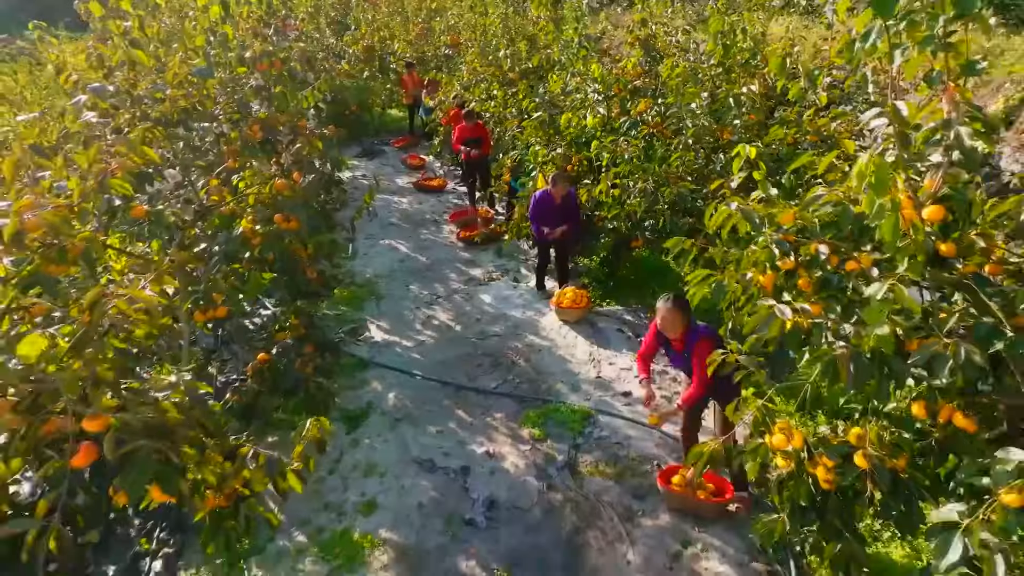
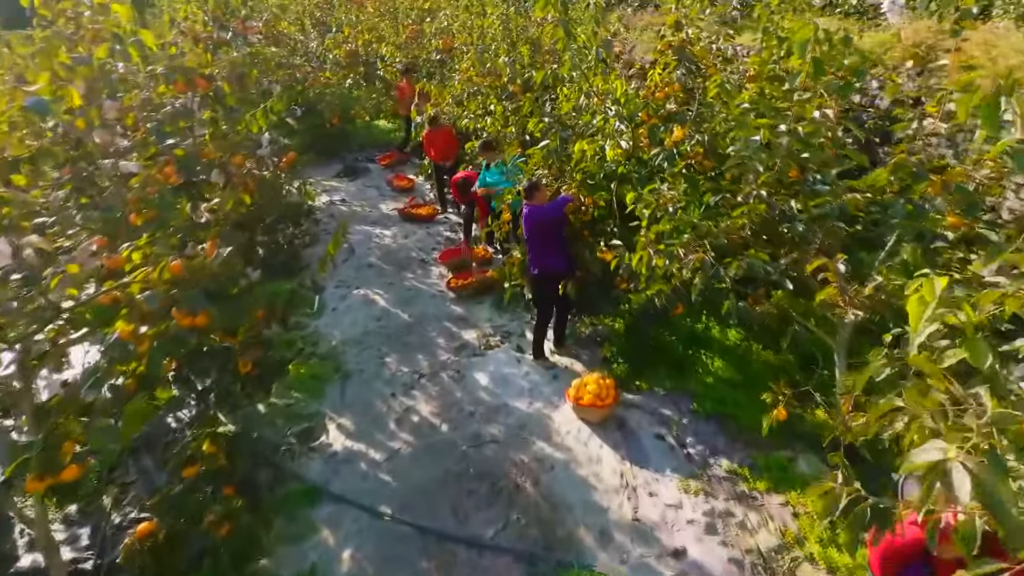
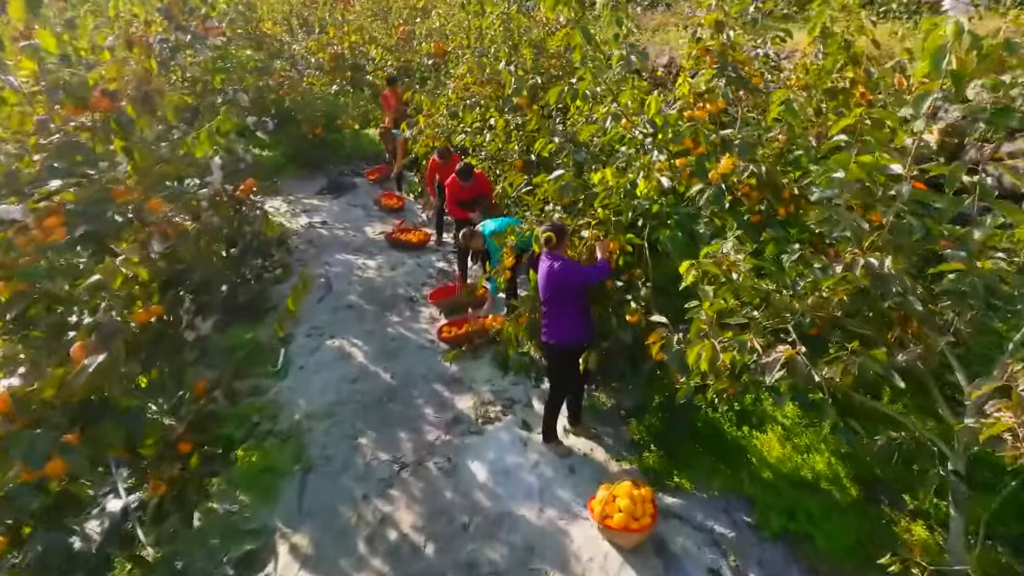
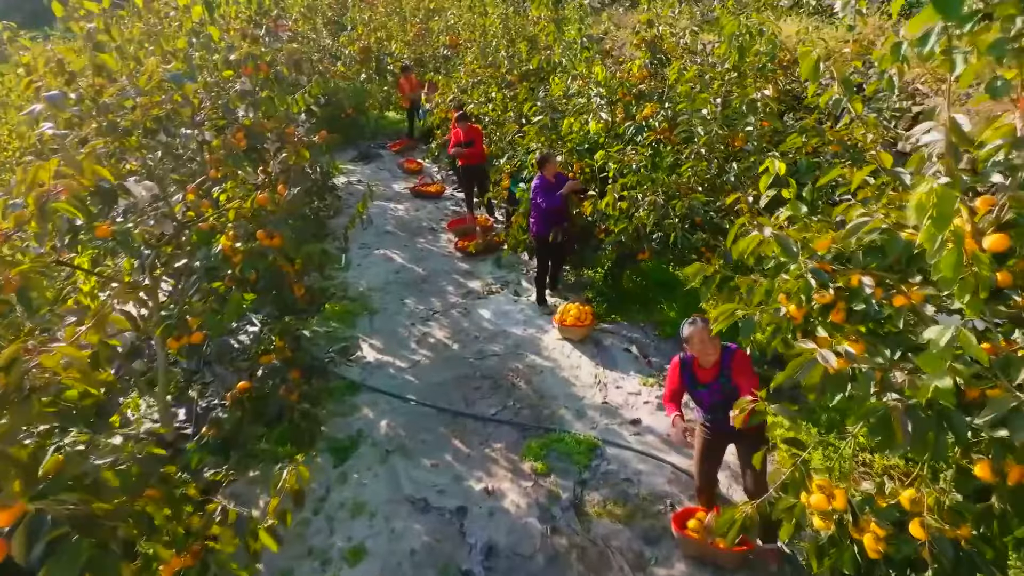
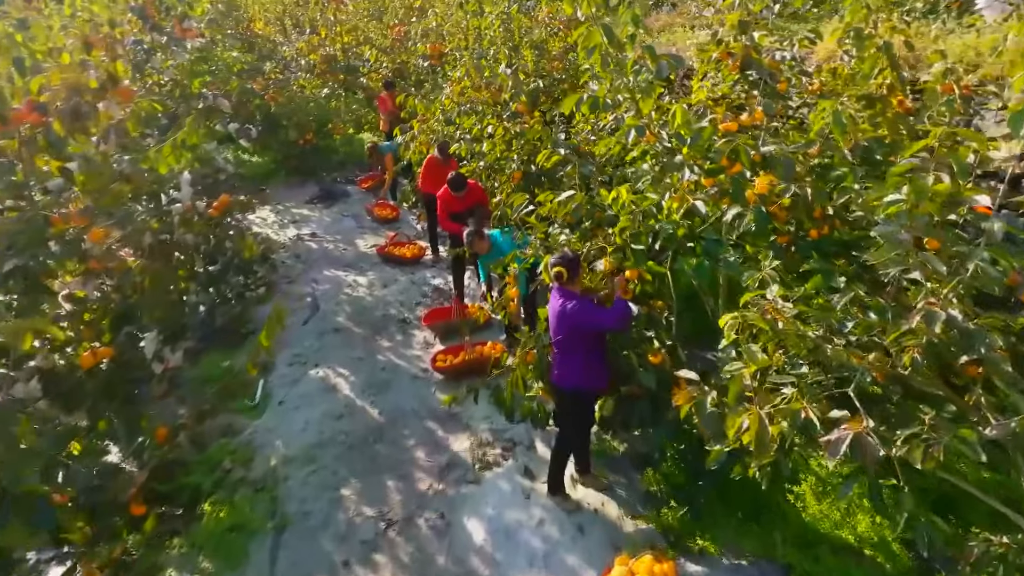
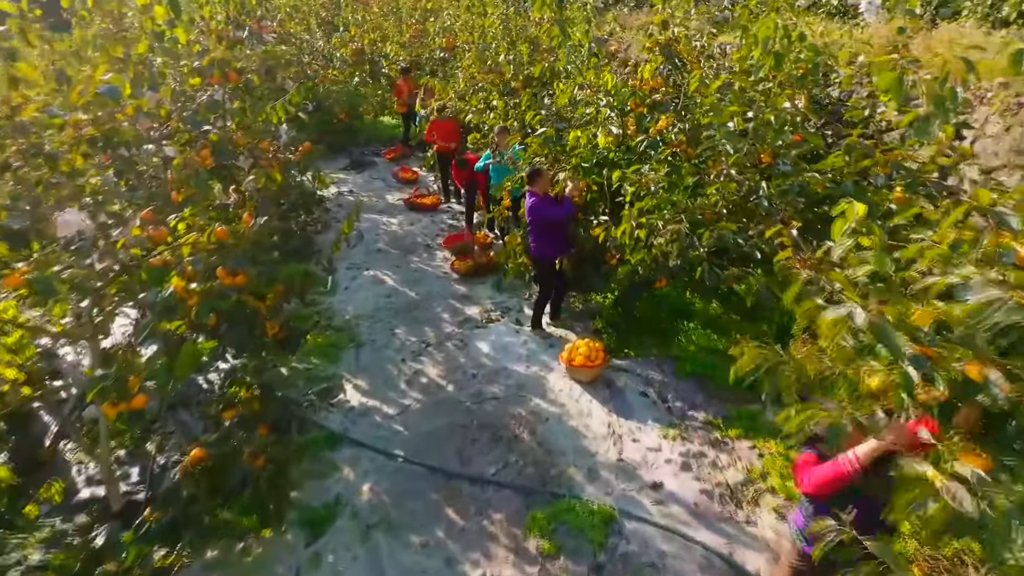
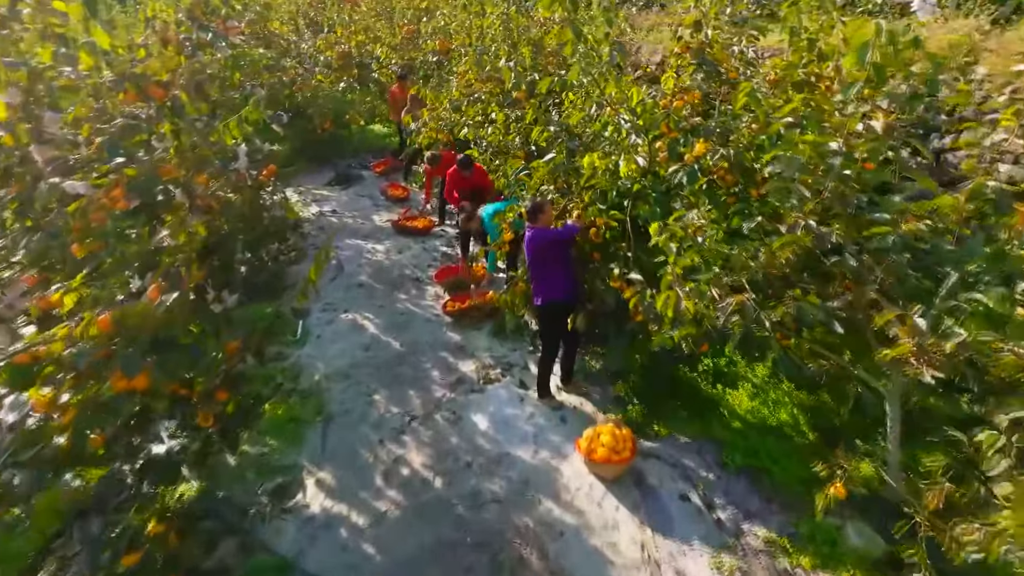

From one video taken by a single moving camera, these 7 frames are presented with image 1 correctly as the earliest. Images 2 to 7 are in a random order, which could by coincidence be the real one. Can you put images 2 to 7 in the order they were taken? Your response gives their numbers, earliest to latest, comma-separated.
4, 6, 2, 7, 3, 5
